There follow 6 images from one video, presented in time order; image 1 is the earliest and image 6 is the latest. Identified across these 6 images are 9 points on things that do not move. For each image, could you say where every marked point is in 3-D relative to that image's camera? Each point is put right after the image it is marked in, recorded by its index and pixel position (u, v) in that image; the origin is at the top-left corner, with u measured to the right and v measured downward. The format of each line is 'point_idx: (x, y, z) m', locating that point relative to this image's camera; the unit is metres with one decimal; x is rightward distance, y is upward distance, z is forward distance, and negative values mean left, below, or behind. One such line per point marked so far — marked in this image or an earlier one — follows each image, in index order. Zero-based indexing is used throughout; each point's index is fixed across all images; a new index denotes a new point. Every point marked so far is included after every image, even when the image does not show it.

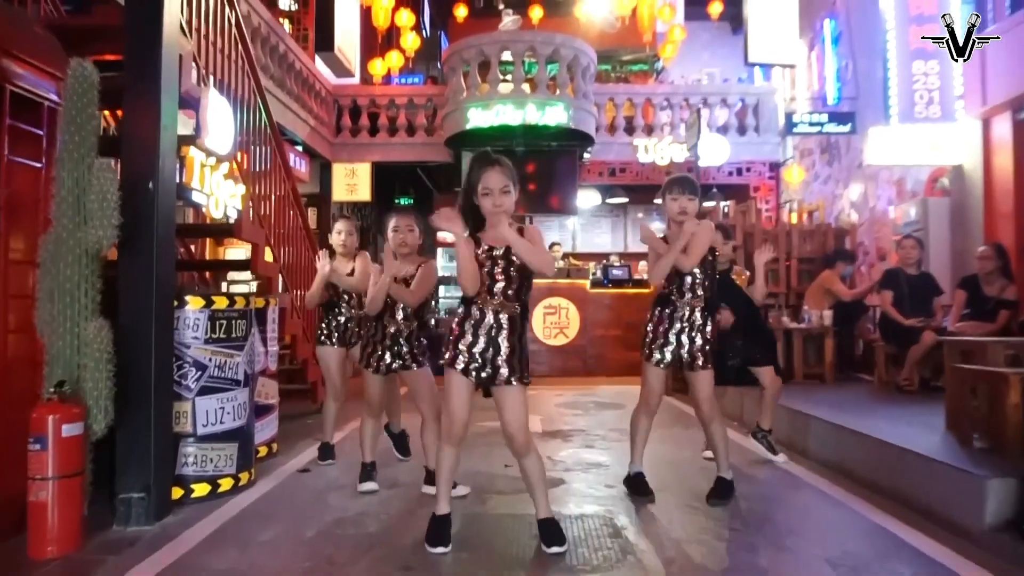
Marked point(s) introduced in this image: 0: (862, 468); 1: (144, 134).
0: (+2.0, -1.0, +4.2) m
1: (-1.8, +0.7, +3.5) m
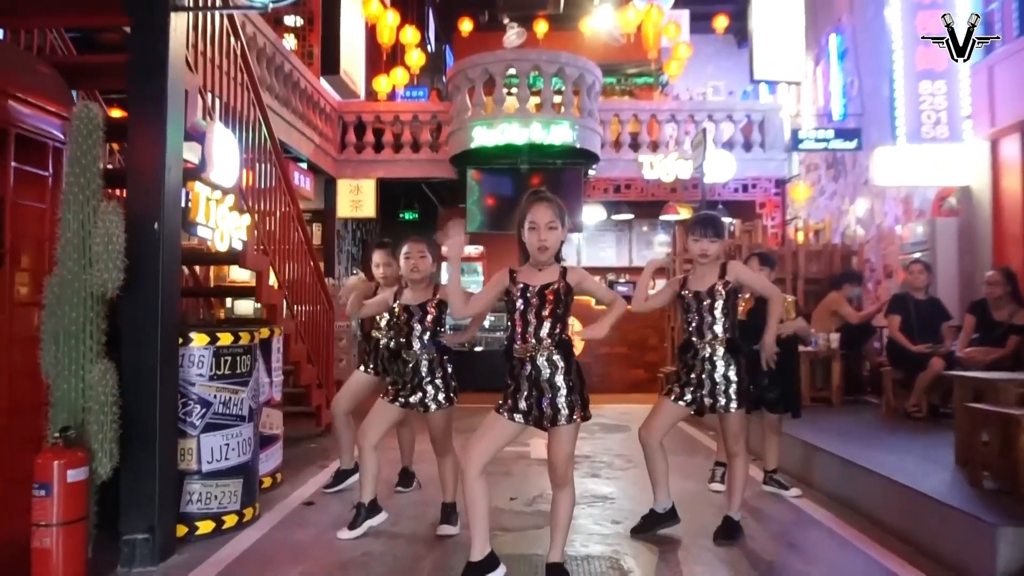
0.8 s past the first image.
0: (+2.0, -1.2, +4.1) m
1: (-1.7, +0.6, +3.5) m
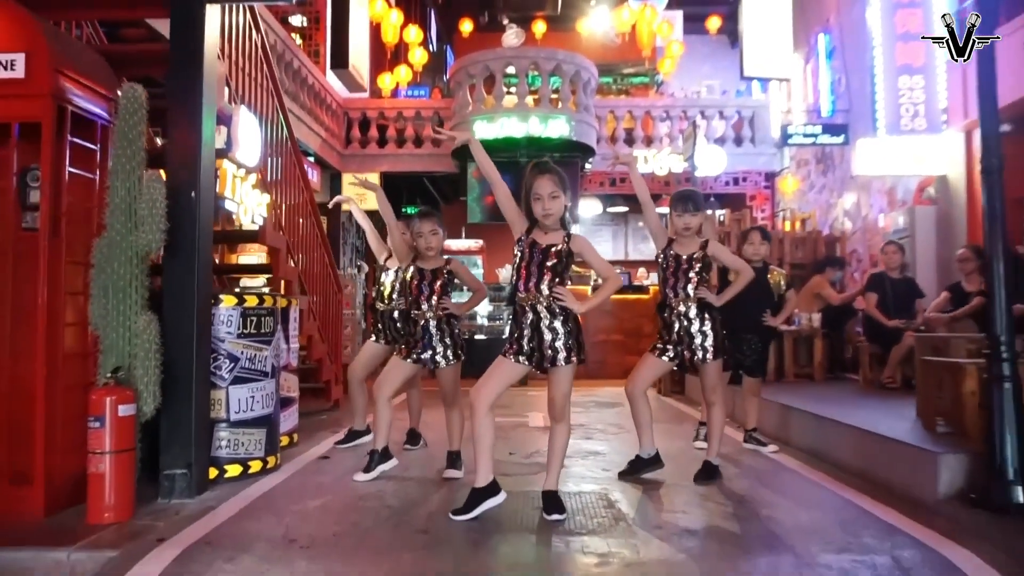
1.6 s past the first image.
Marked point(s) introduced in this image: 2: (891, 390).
0: (+2.0, -1.0, +4.5) m
1: (-1.7, +0.8, +3.9) m
2: (+3.3, -0.9, +6.5) m
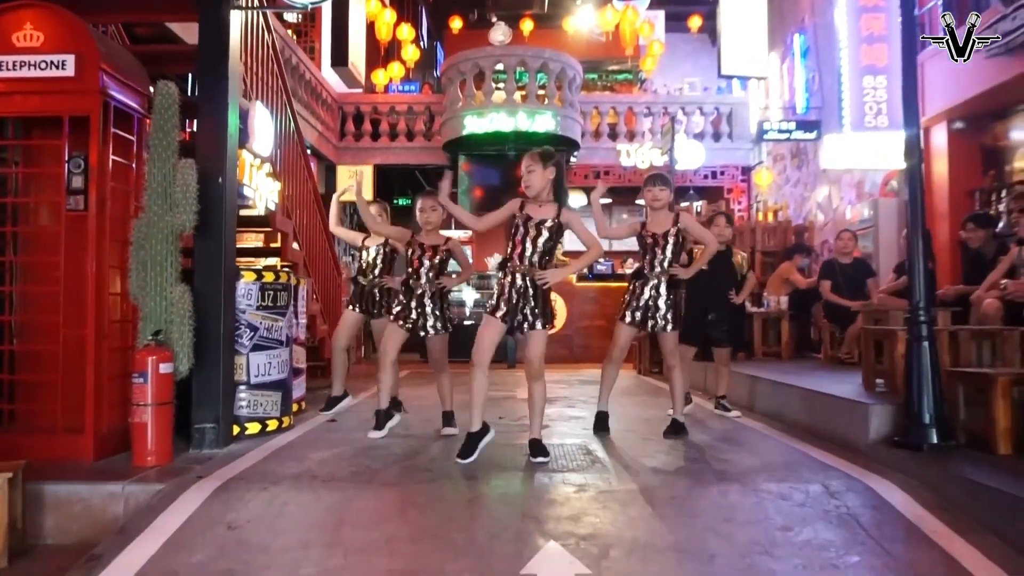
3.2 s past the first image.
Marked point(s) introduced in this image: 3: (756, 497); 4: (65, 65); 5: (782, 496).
0: (+1.9, -0.9, +5.1) m
1: (-1.8, +0.9, +4.4) m
2: (+3.2, -0.7, +7.0) m
3: (+1.1, -0.9, +3.3) m
4: (-2.4, +1.2, +3.9) m
5: (+1.2, -0.9, +3.3) m
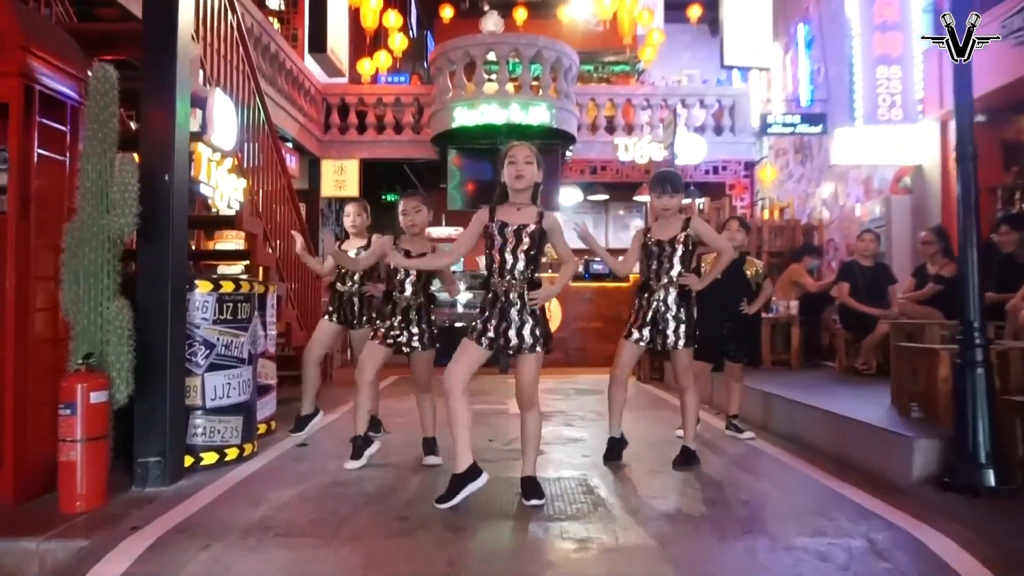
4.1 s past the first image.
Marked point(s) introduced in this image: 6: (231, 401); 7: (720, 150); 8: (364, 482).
0: (+1.9, -0.9, +4.6) m
1: (-1.8, +0.8, +3.8) m
2: (+3.1, -0.8, +6.5) m
3: (+1.1, -1.0, +2.8) m
4: (-2.4, +1.1, +3.3) m
5: (+1.2, -1.0, +2.8) m
6: (-1.6, -0.7, +4.3) m
7: (+3.4, +2.3, +12.1) m
8: (-0.8, -1.0, +3.9) m
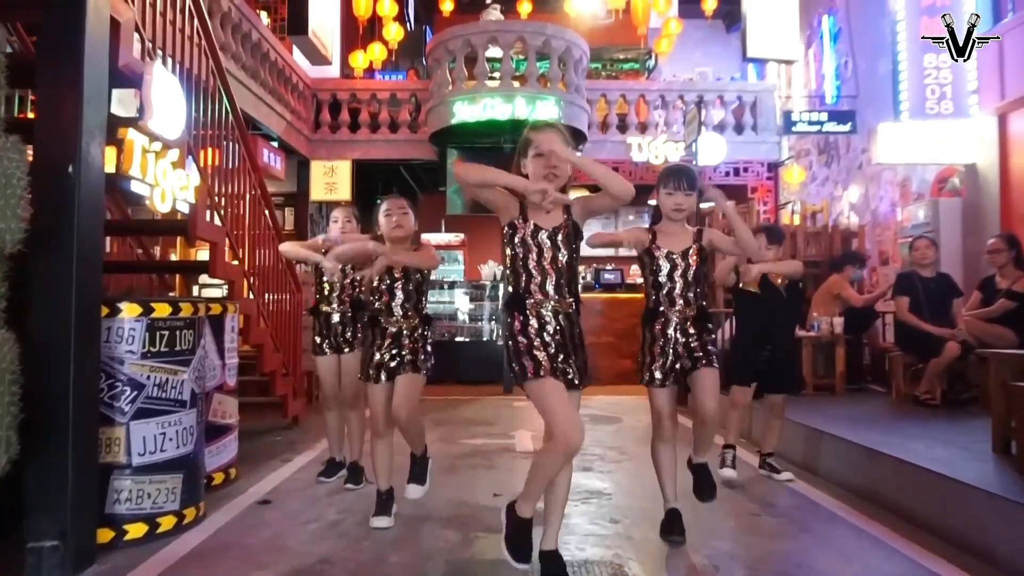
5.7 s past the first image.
0: (+1.9, -1.0, +3.6) m
1: (-1.8, +0.7, +2.9) m
2: (+3.2, -0.9, +5.6) m
3: (+1.1, -1.1, +1.9) m
4: (-2.4, +1.0, +2.5) m
5: (+1.2, -1.1, +1.9) m
6: (-1.6, -0.8, +3.4) m
7: (+3.5, +2.1, +11.2) m
8: (-0.7, -1.1, +3.0) m
